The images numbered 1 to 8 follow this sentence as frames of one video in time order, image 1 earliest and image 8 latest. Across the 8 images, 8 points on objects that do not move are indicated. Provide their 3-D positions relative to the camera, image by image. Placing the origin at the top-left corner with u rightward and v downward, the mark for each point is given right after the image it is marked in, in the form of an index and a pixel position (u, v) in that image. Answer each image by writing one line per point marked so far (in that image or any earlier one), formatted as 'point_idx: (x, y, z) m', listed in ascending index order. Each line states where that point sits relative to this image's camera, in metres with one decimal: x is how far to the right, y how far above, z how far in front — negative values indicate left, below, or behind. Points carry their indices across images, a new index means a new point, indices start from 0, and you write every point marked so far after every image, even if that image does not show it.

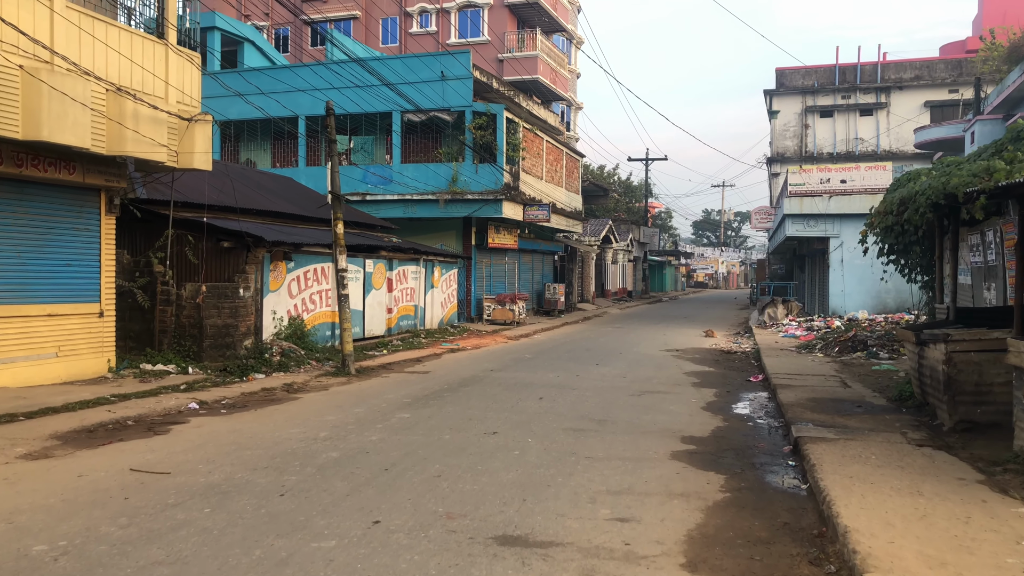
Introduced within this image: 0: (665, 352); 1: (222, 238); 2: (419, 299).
0: (+2.7, -1.1, +15.0) m
1: (-4.0, +0.7, +11.8) m
2: (-2.0, -0.2, +17.8) m
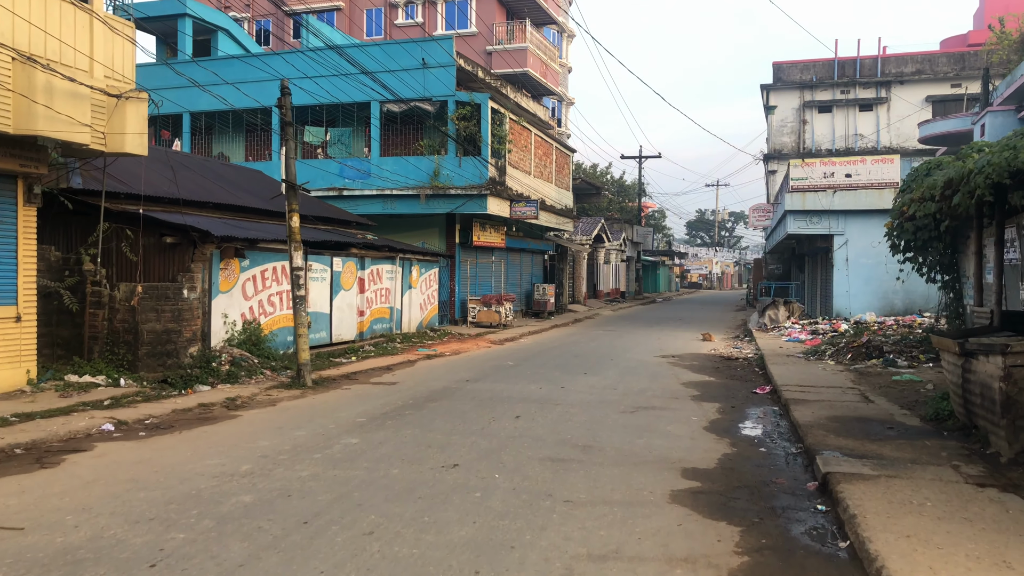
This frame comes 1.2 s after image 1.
0: (+2.4, -1.1, +13.7) m
1: (-4.3, +0.7, +10.5) m
2: (-2.3, -0.3, +16.5) m
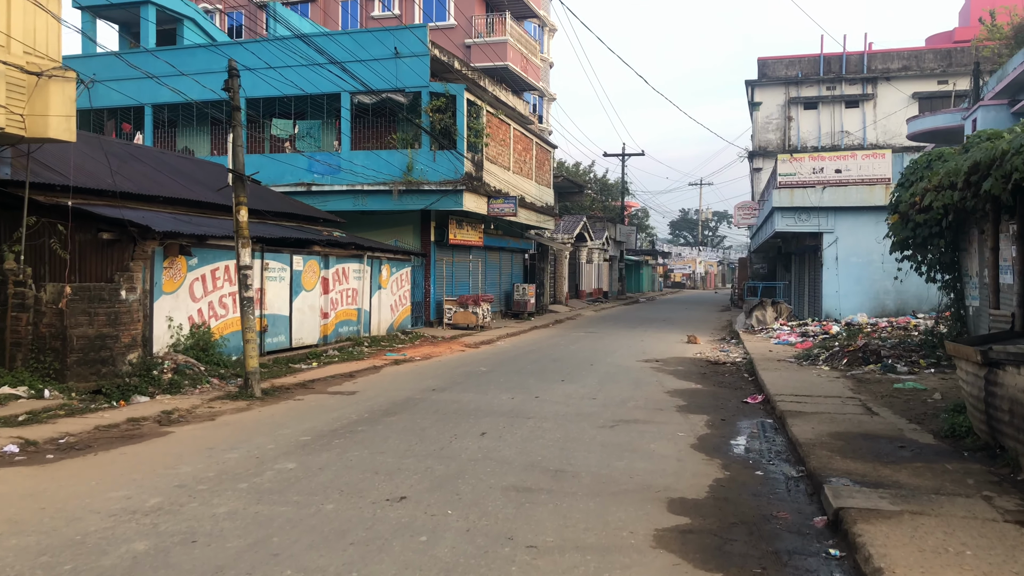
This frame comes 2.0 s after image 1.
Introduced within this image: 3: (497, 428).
0: (+2.0, -1.1, +12.9) m
1: (-4.7, +0.7, +9.6) m
2: (-2.8, -0.3, +15.6) m
3: (-0.1, -1.2, +7.3) m
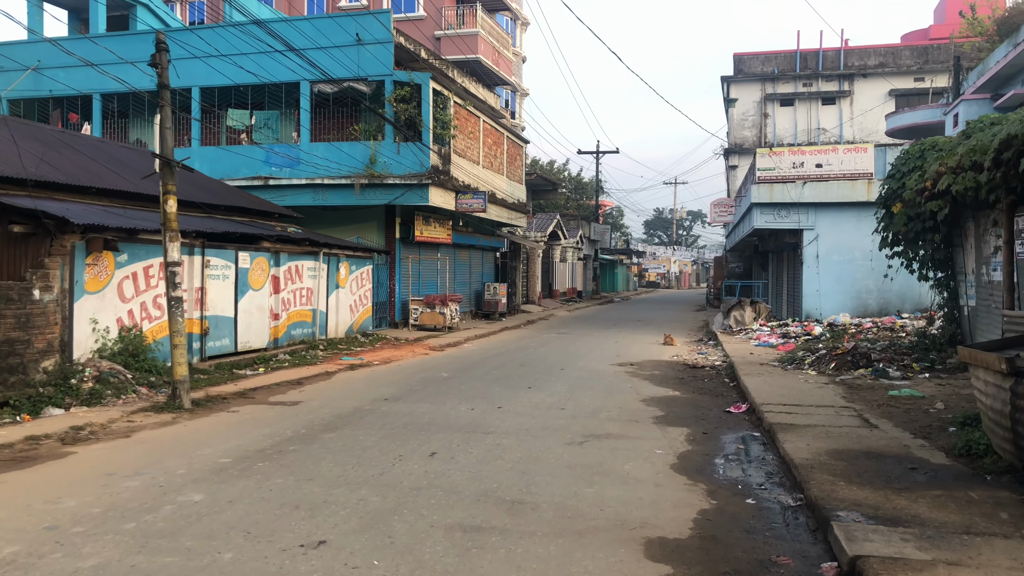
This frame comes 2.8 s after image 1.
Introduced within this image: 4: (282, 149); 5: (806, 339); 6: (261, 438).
0: (+1.5, -1.1, +12.0) m
1: (-5.1, +0.7, +8.5) m
2: (-3.3, -0.2, +14.6) m
3: (-0.5, -1.2, +6.4) m
4: (-5.3, +3.2, +19.6) m
5: (+4.9, -0.9, +14.3) m
6: (-2.0, -1.2, +6.8) m
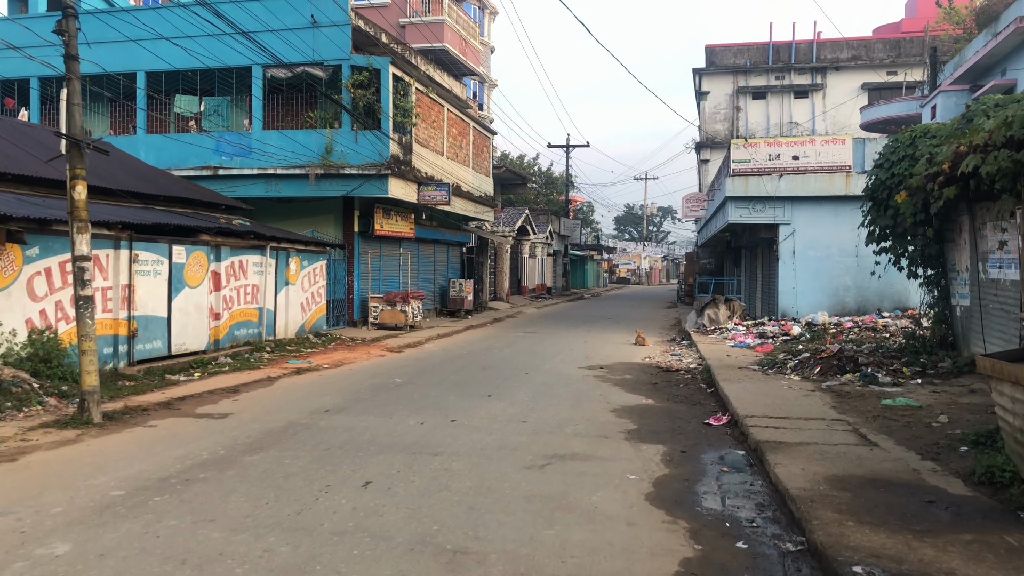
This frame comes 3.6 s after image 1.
0: (+1.0, -1.1, +11.2) m
1: (-5.5, +0.7, +7.5) m
2: (-3.9, -0.2, +13.6) m
3: (-0.8, -1.2, +5.5) m
4: (-6.1, +3.3, +18.4) m
5: (+4.3, -0.8, +13.5) m
6: (-2.3, -1.2, +5.8) m
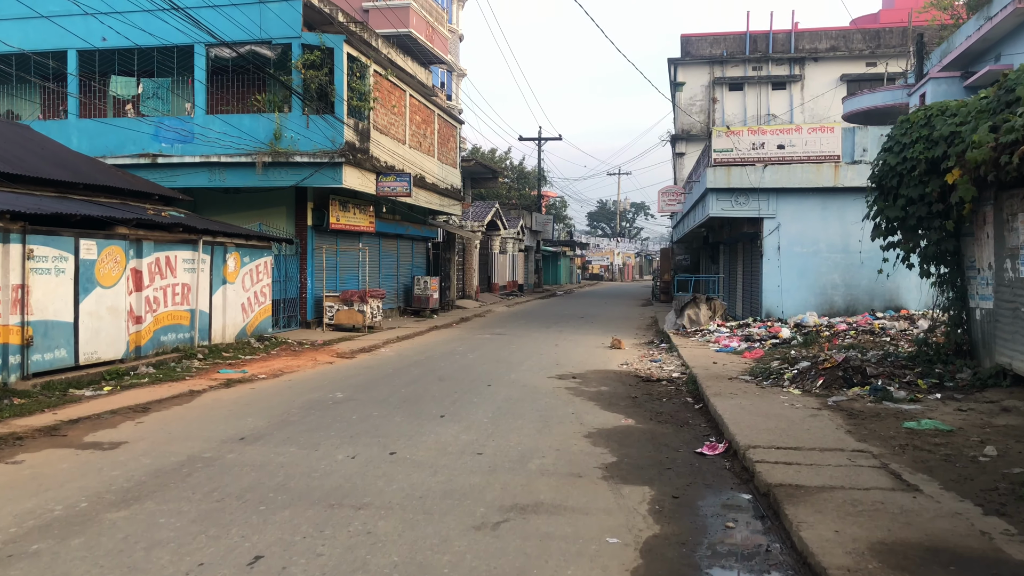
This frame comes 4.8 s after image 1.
0: (+0.5, -1.1, +9.9) m
1: (-5.8, +0.7, +5.9) m
2: (-4.5, -0.2, +12.1) m
3: (-1.1, -1.2, +4.1) m
4: (-6.8, +3.3, +16.9) m
5: (+3.8, -0.8, +12.3) m
6: (-2.6, -1.2, +4.4) m
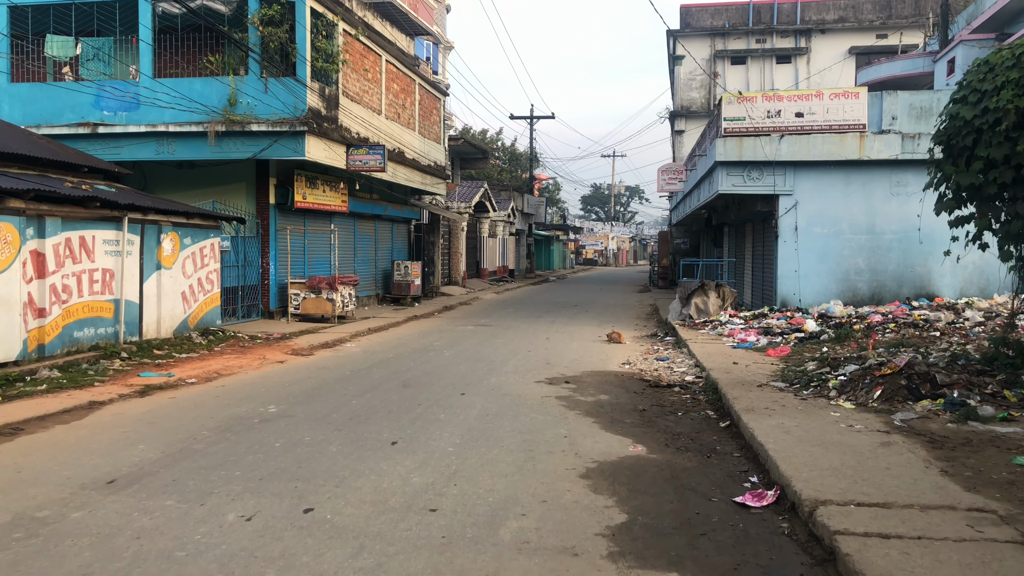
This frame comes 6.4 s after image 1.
0: (+0.3, -1.0, +8.1) m
1: (-6.0, +0.7, +4.1) m
2: (-4.7, 0.0, +10.3) m
3: (-1.2, -1.2, +2.3) m
4: (-7.0, +3.6, +15.0) m
5: (+3.6, -0.6, +10.6) m
6: (-2.8, -1.2, +2.6) m
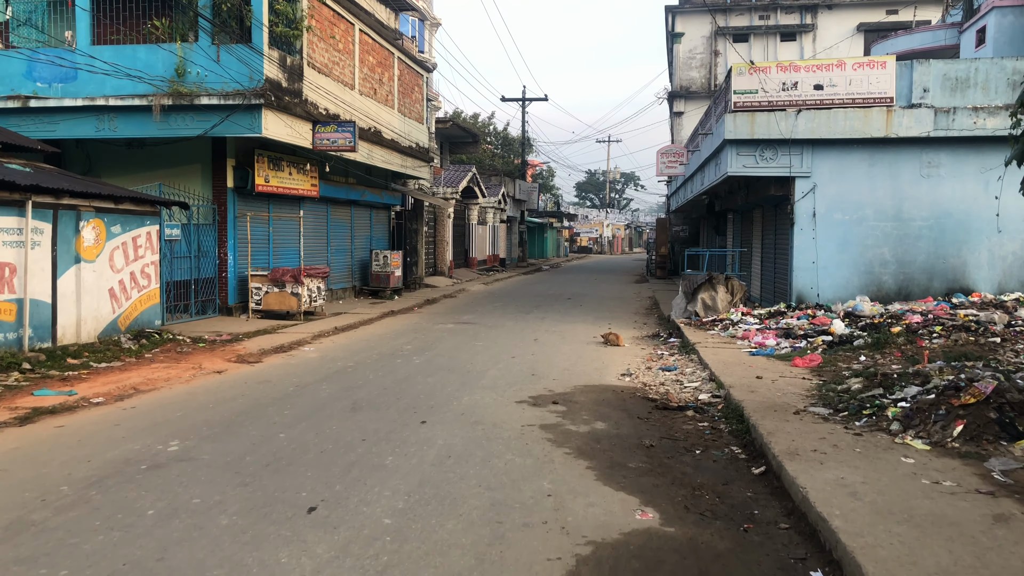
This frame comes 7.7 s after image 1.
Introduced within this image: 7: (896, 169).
0: (+0.2, -1.0, +6.5) m
1: (-6.2, +0.7, +2.4) m
2: (-4.9, 0.0, +8.6) m
3: (-1.4, -1.3, +0.7) m
4: (-7.3, +3.6, +13.3) m
5: (+3.4, -0.6, +9.0) m
6: (-3.0, -1.3, +1.0) m
7: (+5.9, +1.8, +13.1) m
